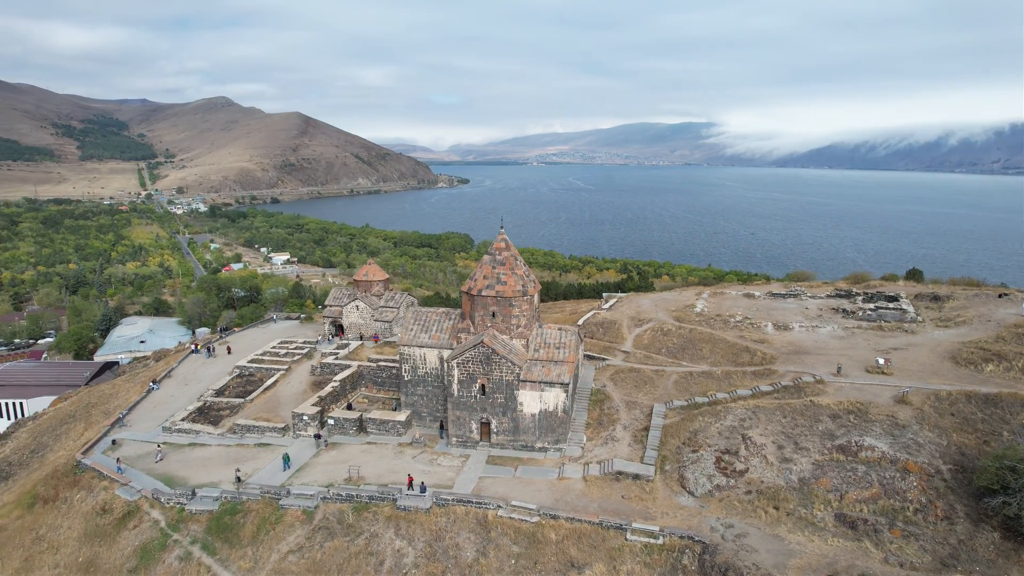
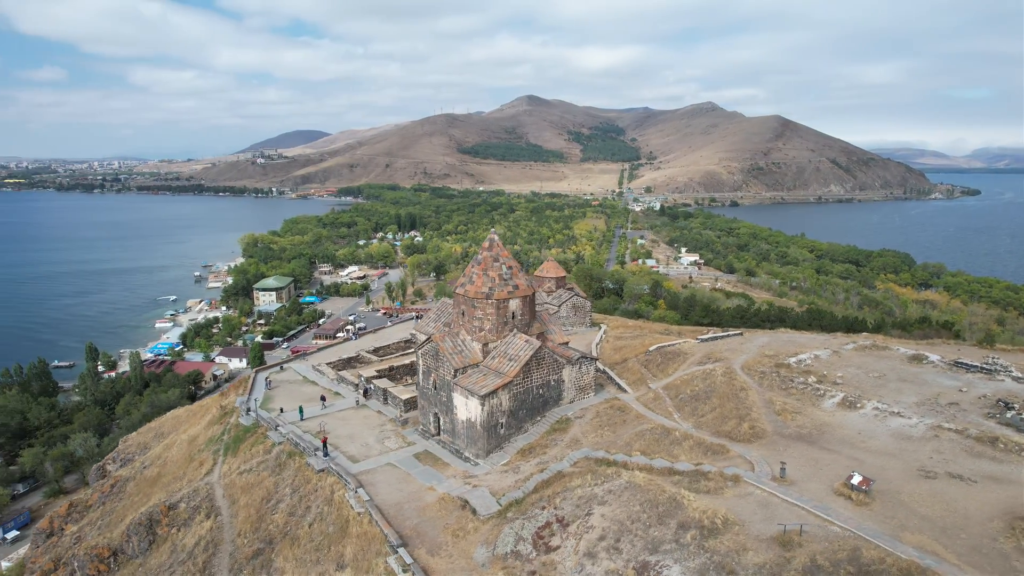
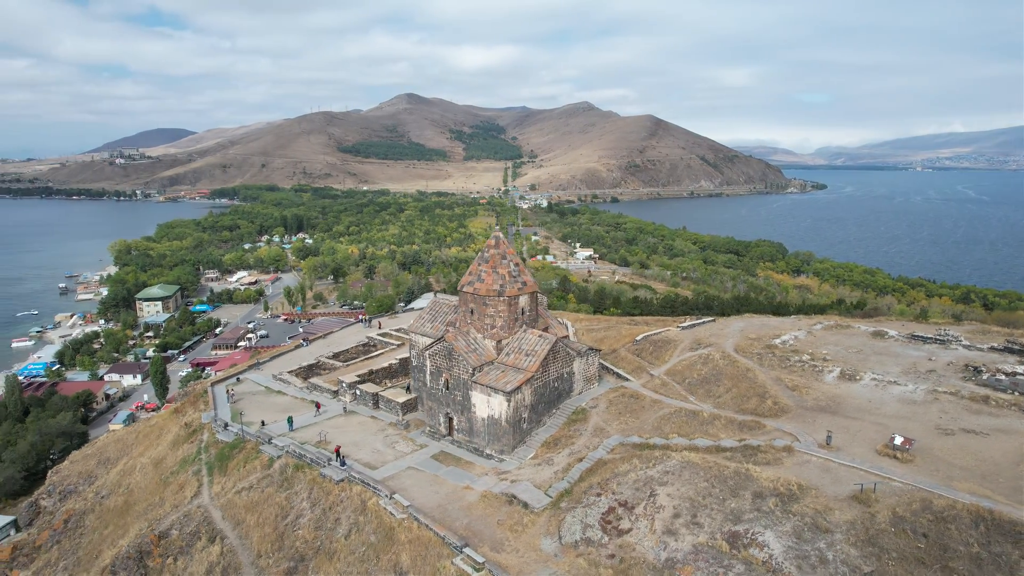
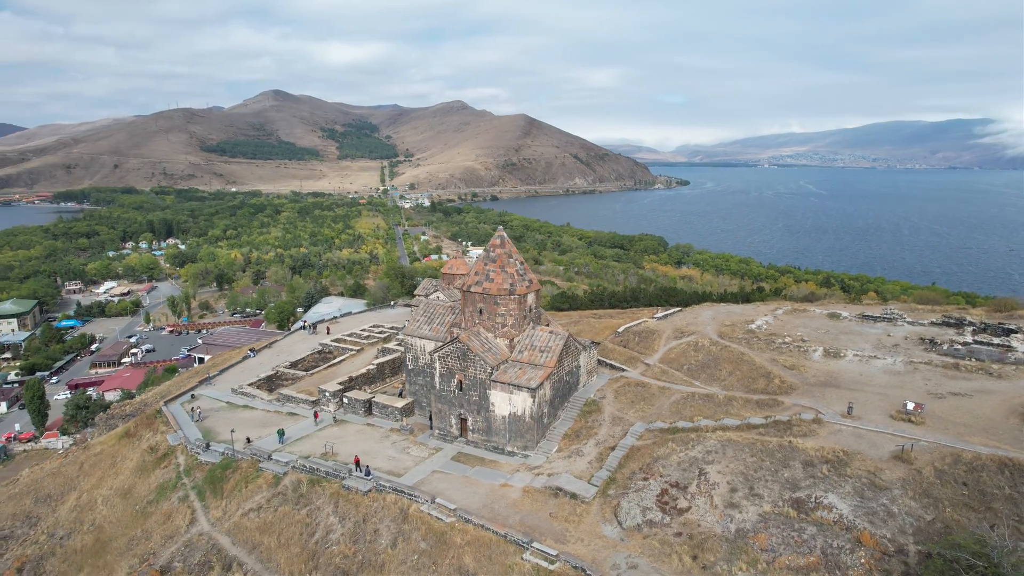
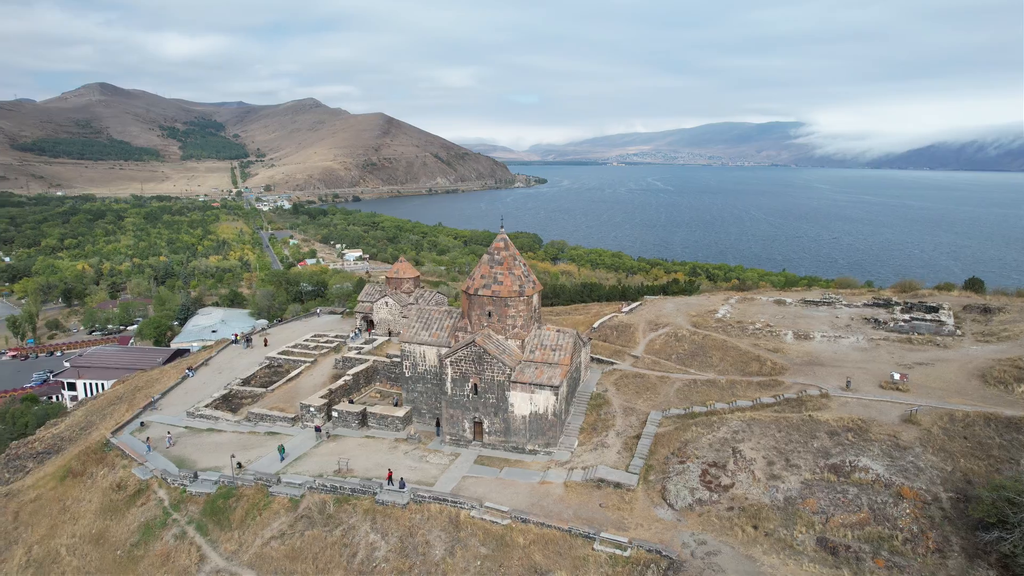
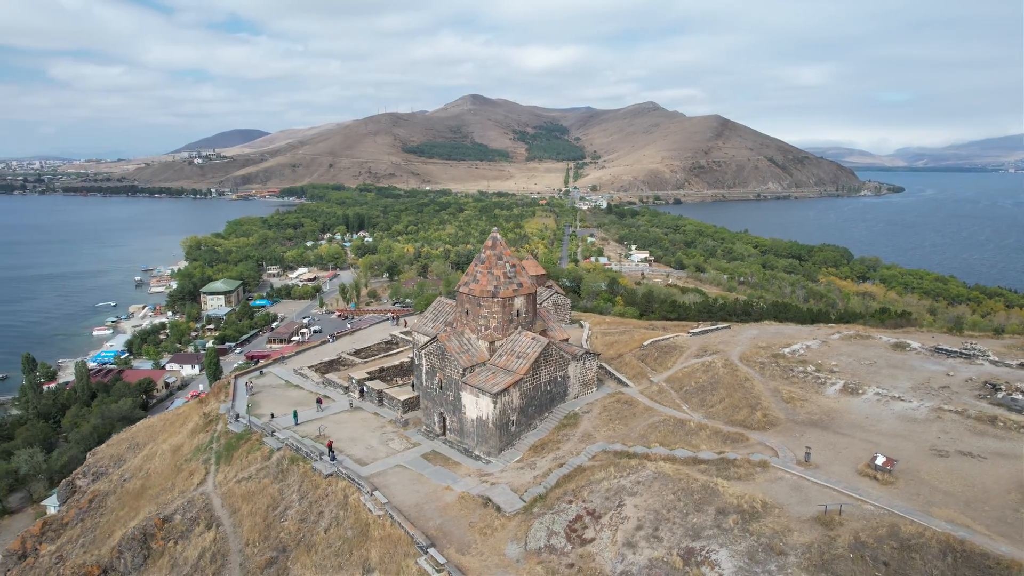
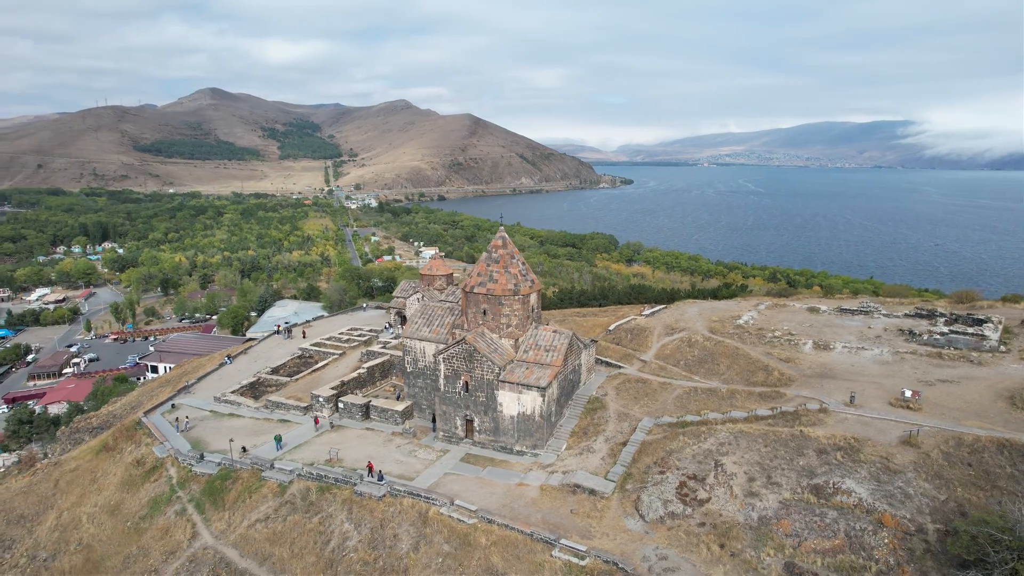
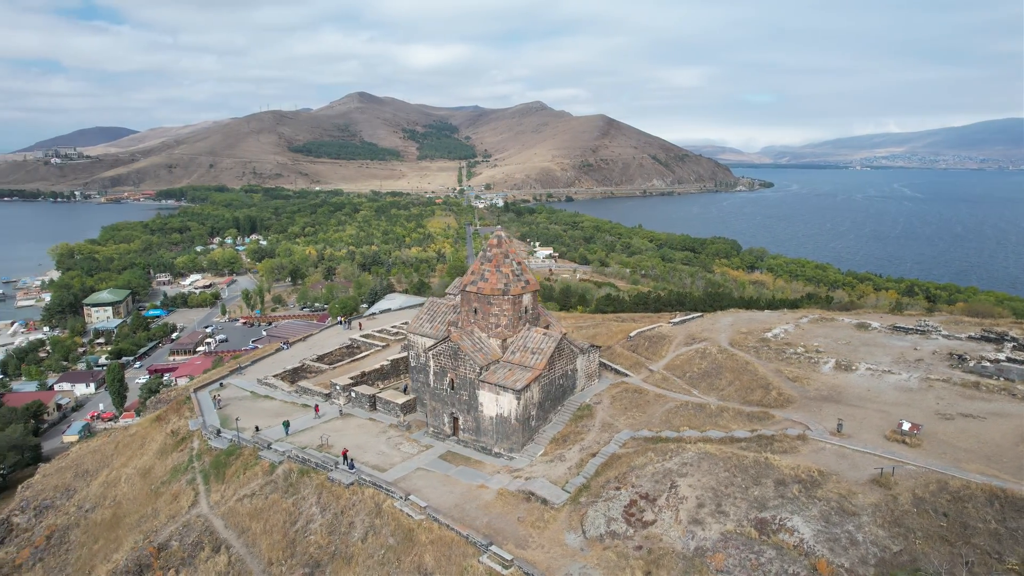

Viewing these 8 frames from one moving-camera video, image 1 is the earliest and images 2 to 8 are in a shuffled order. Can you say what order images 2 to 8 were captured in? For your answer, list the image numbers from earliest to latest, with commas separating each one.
5, 7, 4, 8, 3, 6, 2
